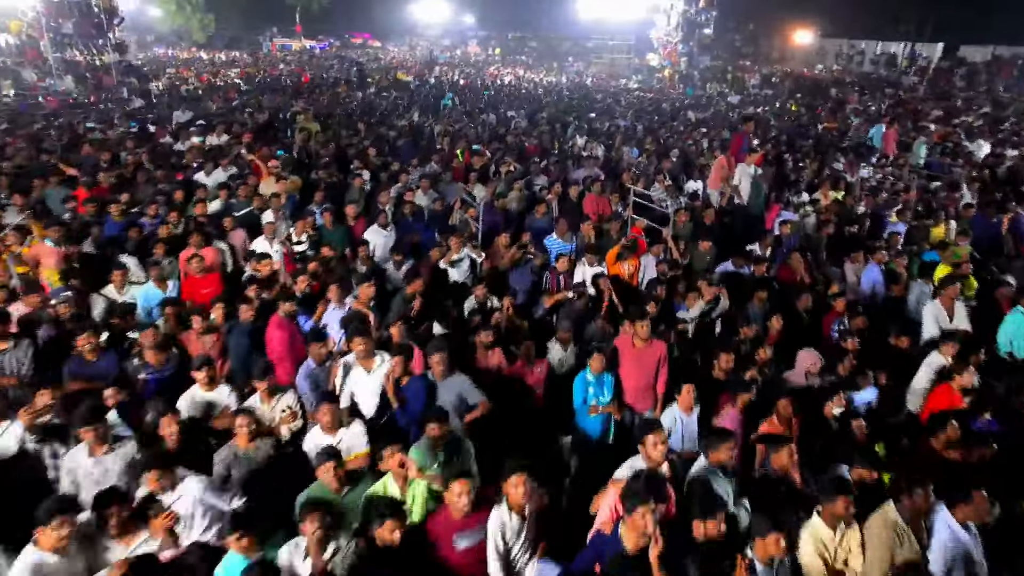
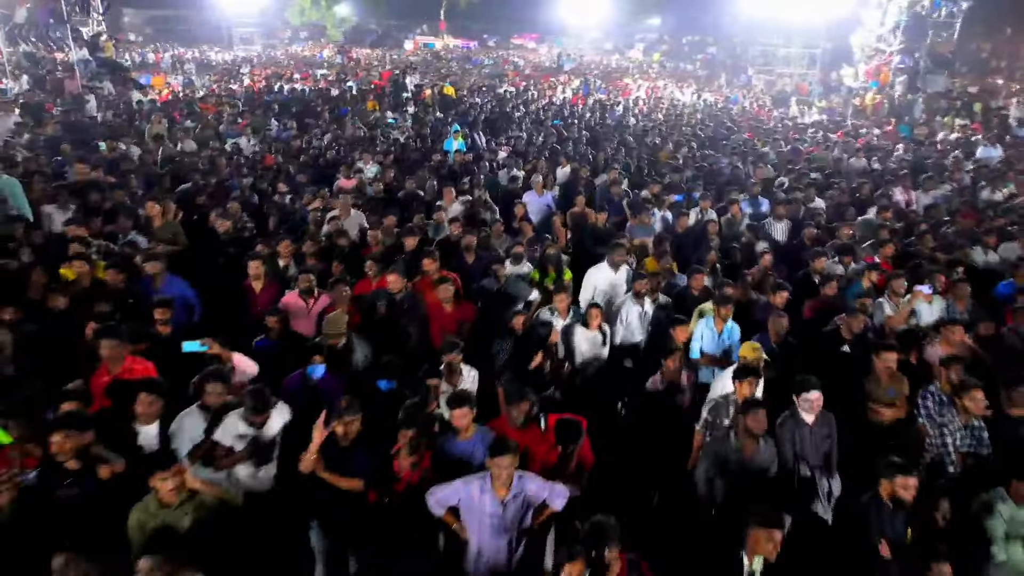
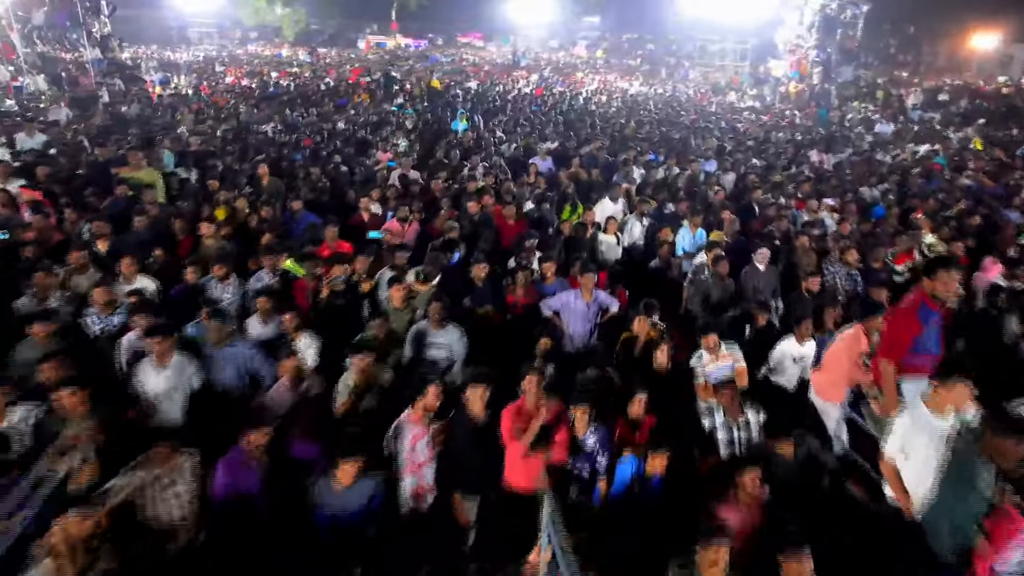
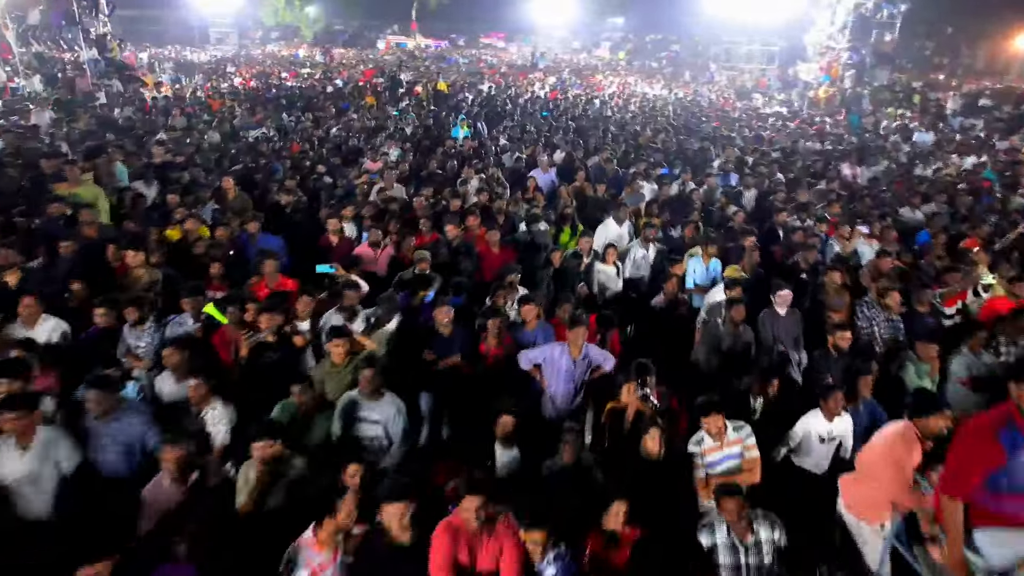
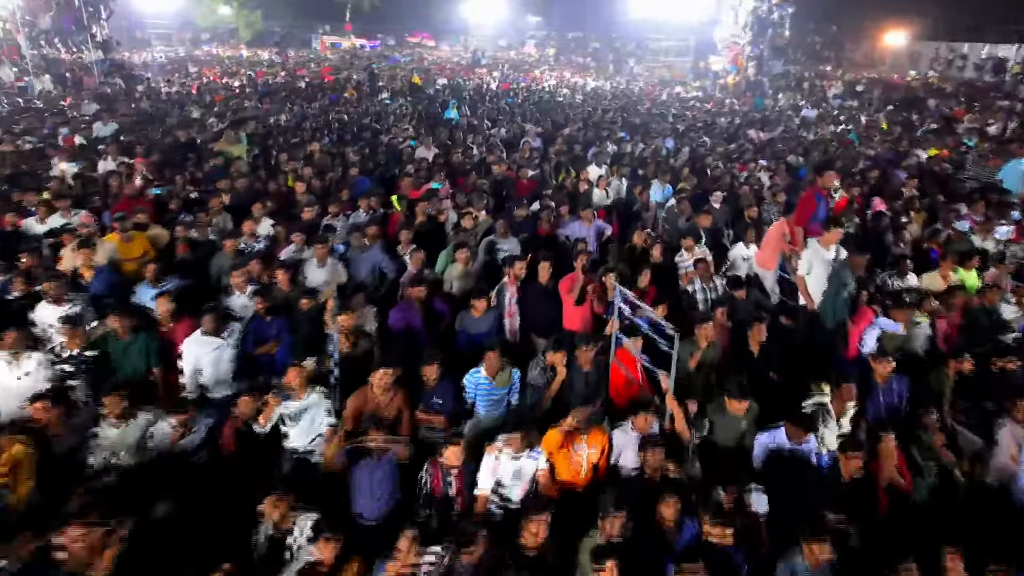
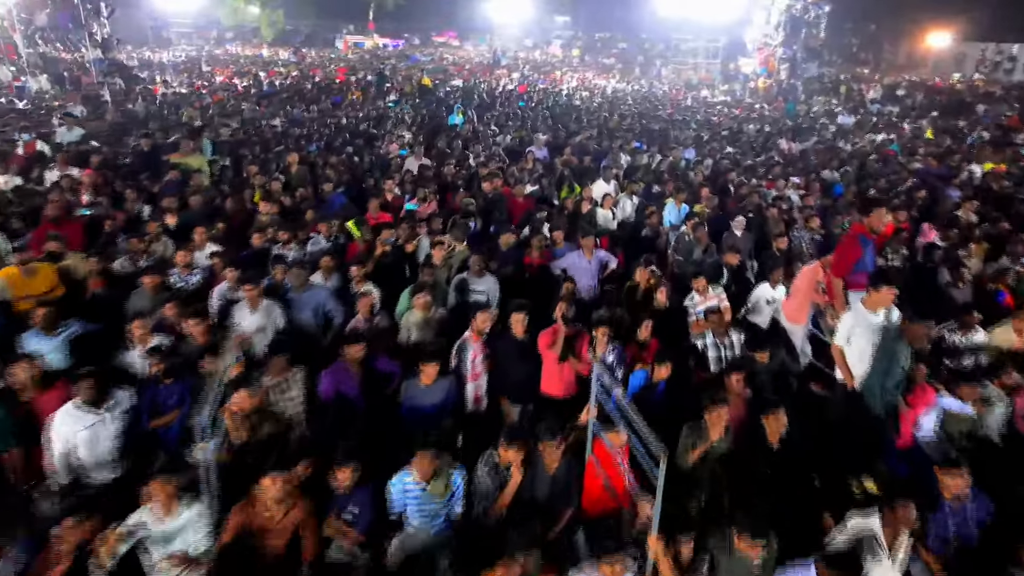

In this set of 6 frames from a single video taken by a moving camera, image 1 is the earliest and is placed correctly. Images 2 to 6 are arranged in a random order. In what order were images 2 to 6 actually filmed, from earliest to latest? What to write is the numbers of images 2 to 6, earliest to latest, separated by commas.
5, 6, 3, 4, 2
